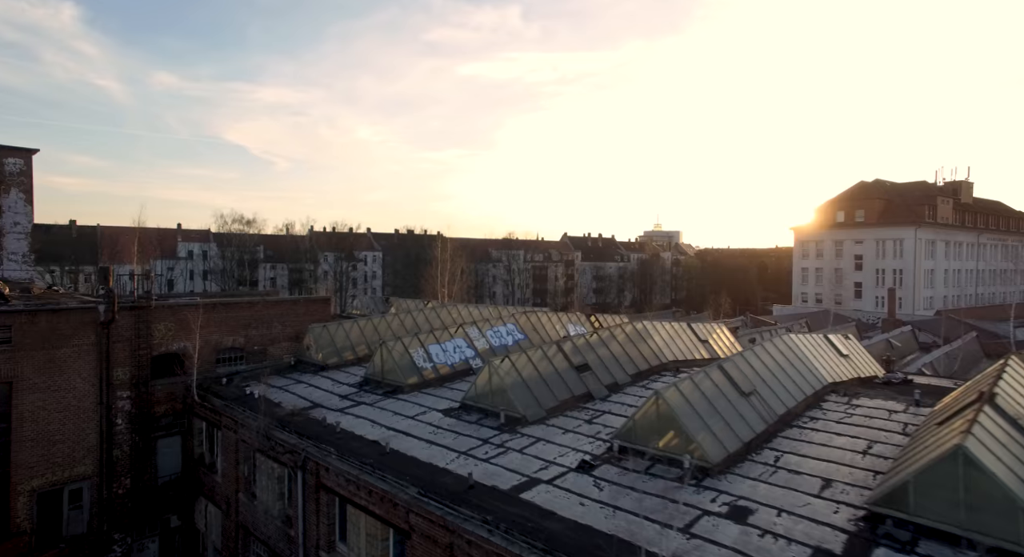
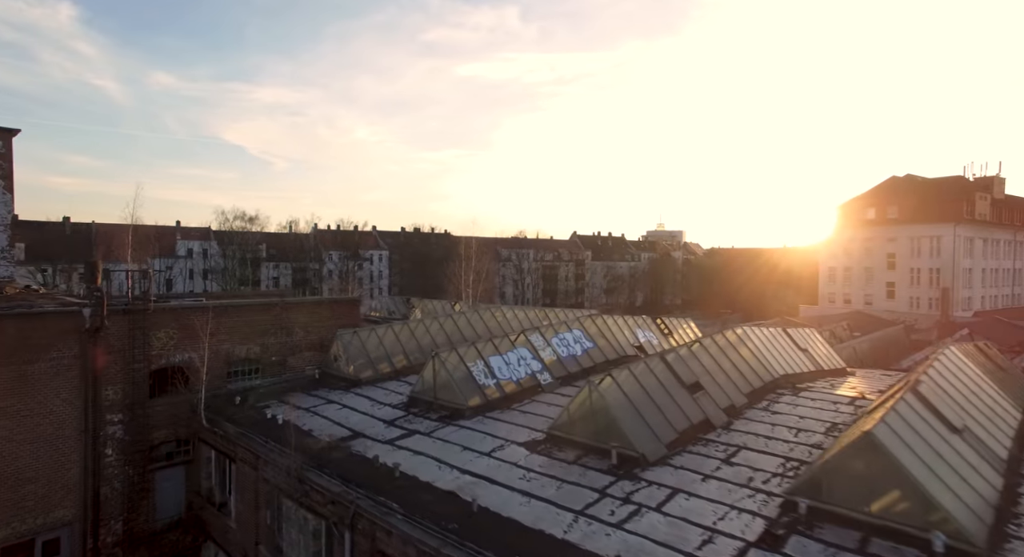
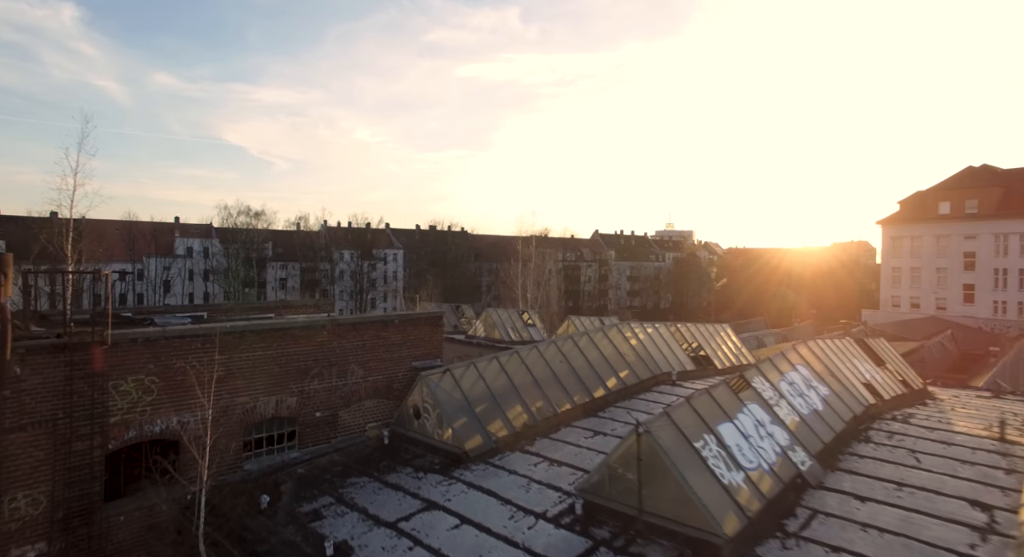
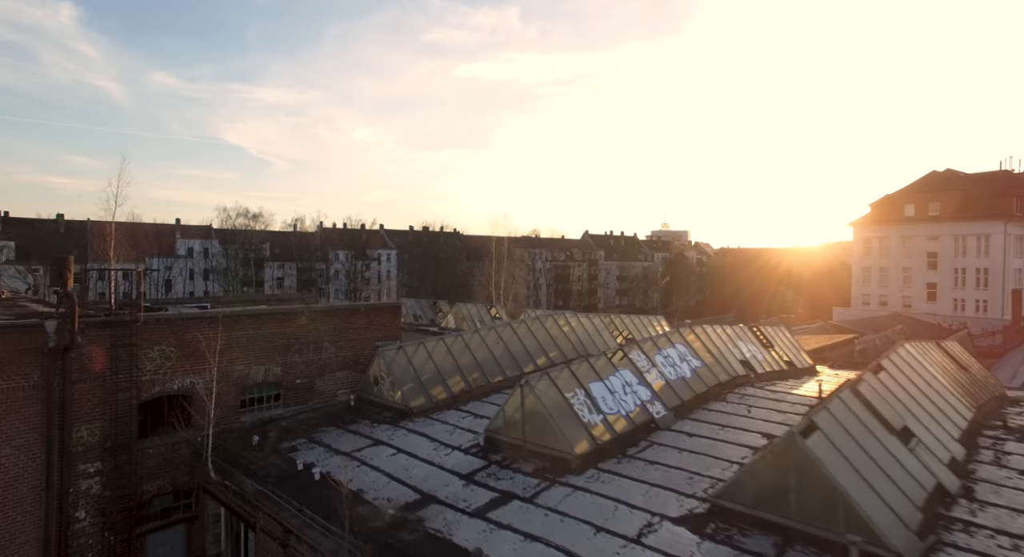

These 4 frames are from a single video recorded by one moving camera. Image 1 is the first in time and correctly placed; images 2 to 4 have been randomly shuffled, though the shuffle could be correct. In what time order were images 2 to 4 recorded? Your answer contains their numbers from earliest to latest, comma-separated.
2, 4, 3
